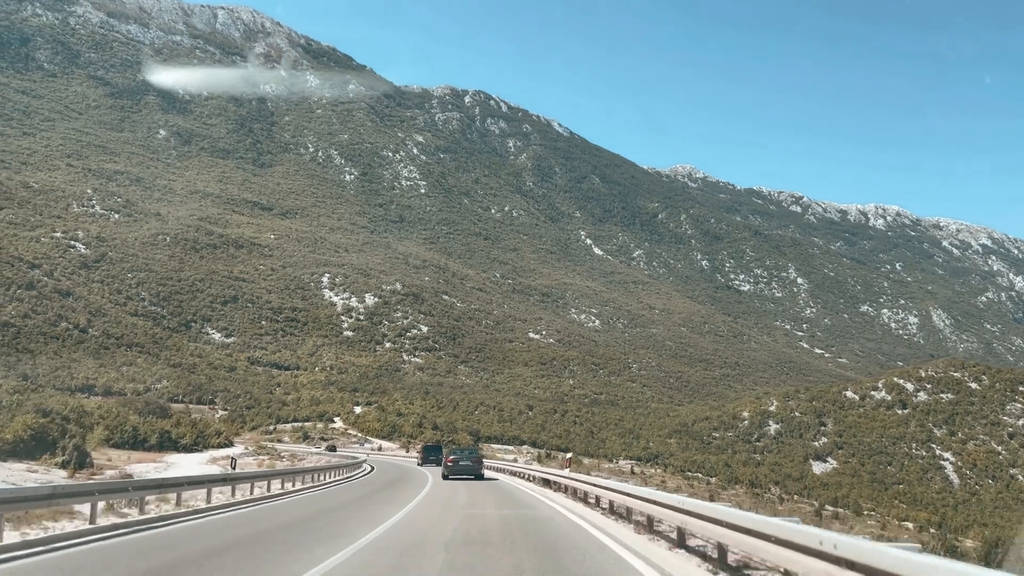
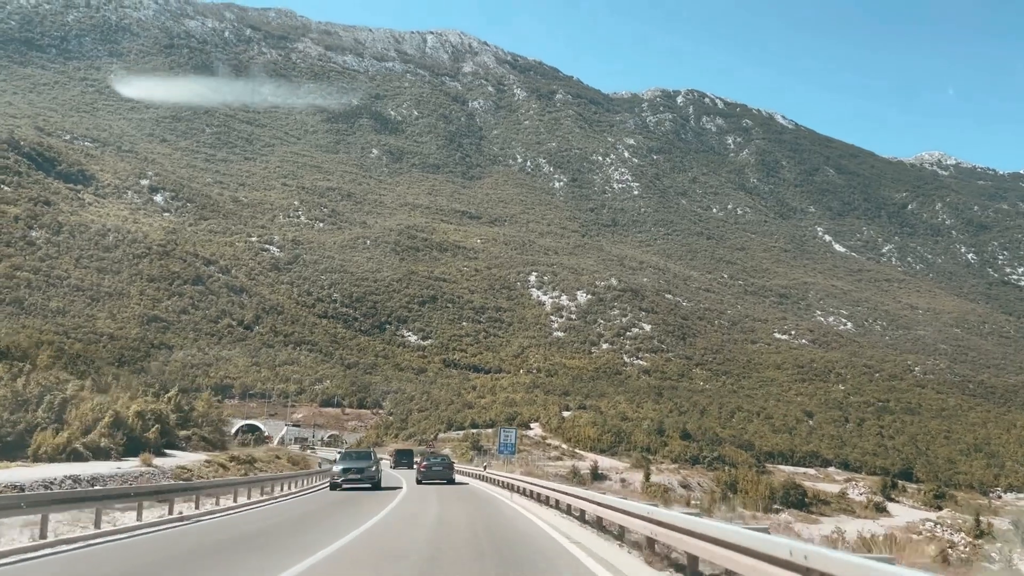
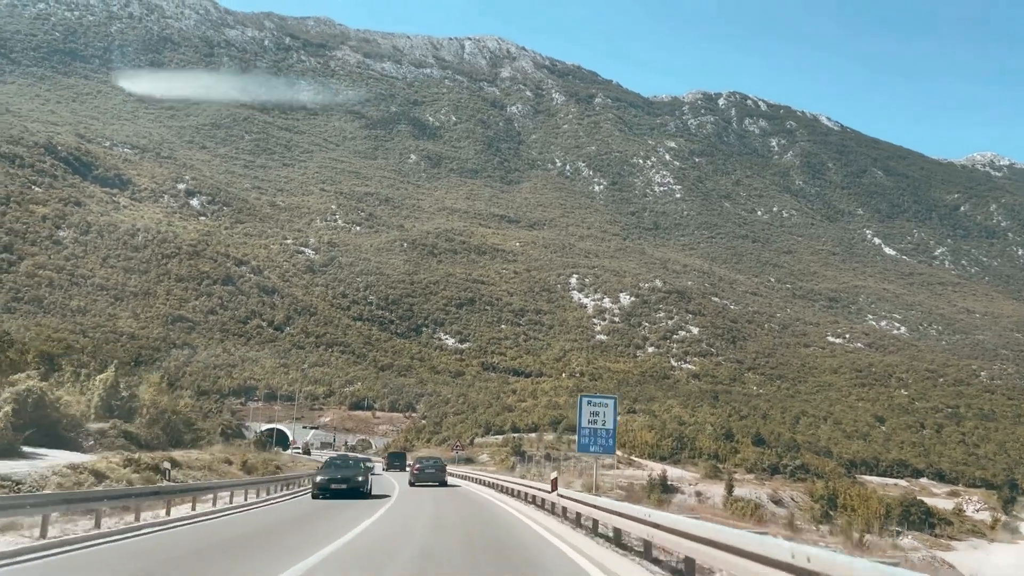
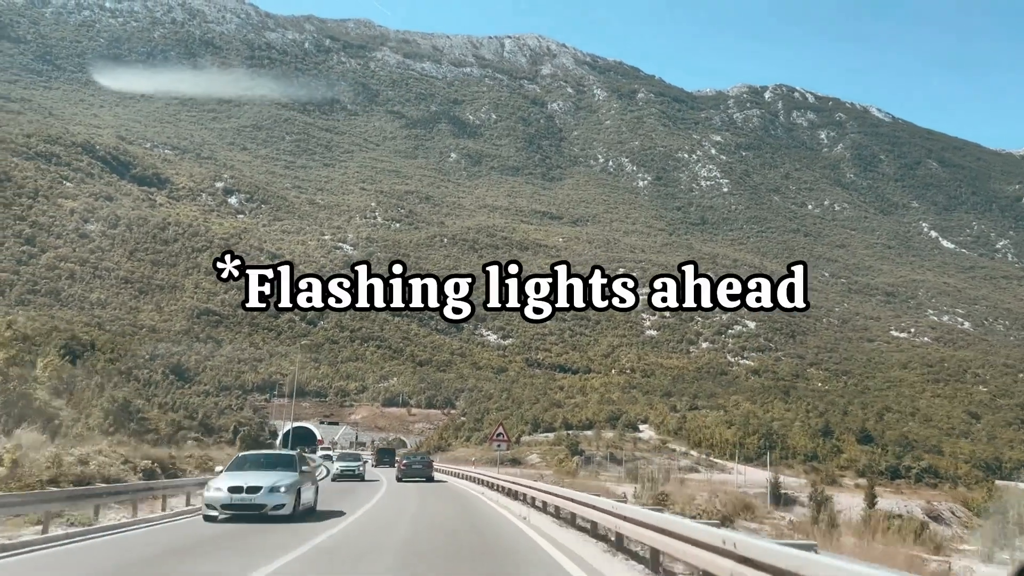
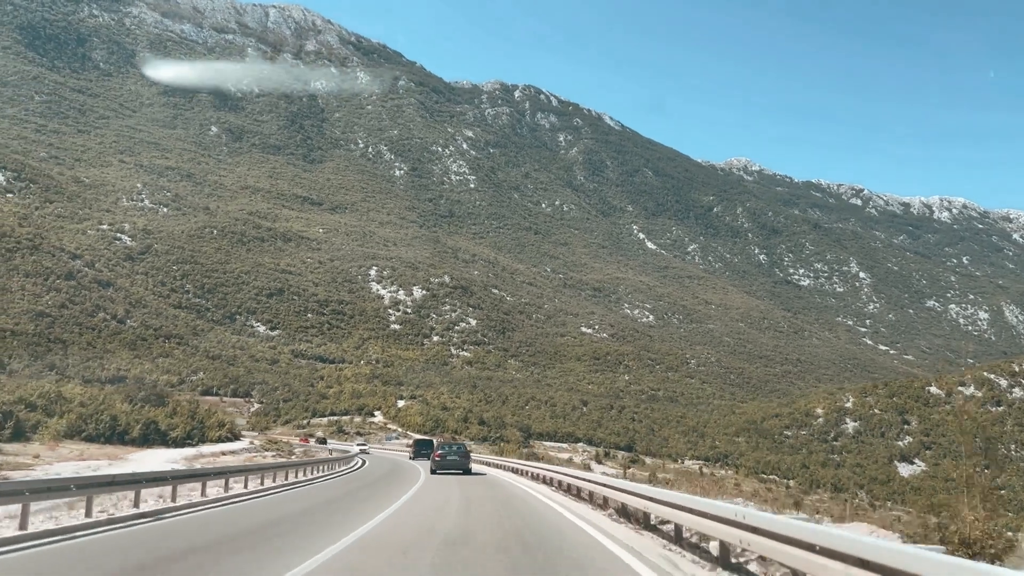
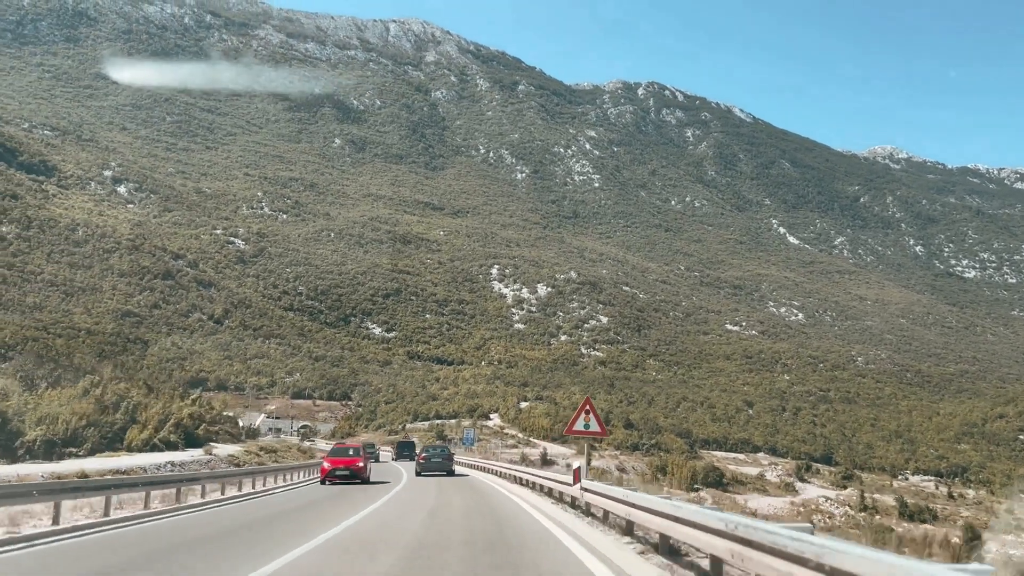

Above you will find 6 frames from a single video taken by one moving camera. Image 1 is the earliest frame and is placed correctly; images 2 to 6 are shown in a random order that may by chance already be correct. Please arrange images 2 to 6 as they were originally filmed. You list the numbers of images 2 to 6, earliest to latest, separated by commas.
5, 6, 2, 3, 4
